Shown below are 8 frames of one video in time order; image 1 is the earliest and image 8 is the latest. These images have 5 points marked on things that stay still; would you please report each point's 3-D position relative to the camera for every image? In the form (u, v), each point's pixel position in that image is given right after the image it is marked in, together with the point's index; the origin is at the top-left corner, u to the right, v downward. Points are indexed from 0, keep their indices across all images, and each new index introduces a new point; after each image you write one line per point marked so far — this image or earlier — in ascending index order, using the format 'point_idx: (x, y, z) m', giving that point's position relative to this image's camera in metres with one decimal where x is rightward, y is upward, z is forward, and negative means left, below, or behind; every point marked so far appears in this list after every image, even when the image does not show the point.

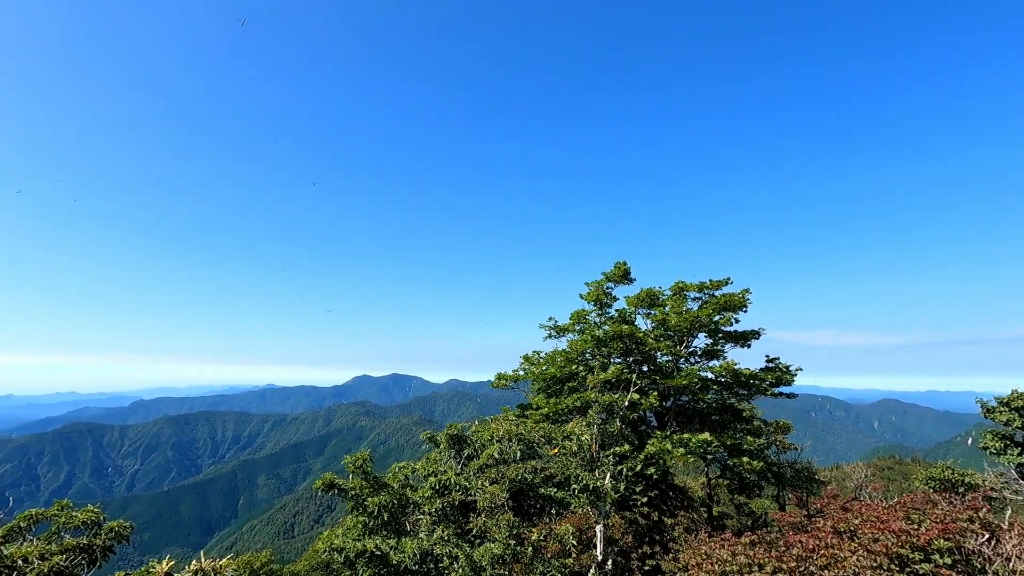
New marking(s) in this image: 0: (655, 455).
0: (+4.7, -5.9, +15.0) m
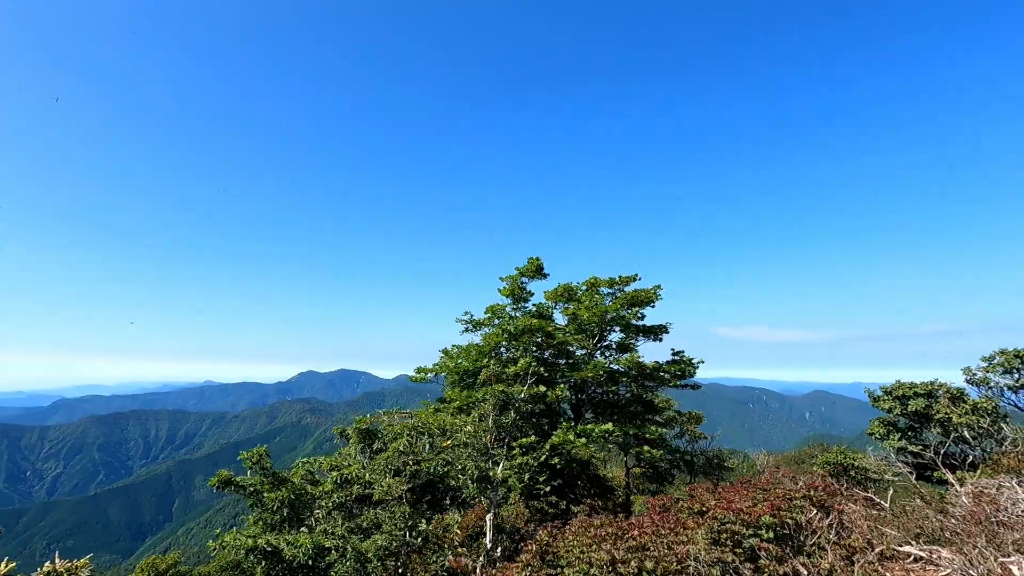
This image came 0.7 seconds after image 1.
0: (+1.5, -5.7, +15.3) m
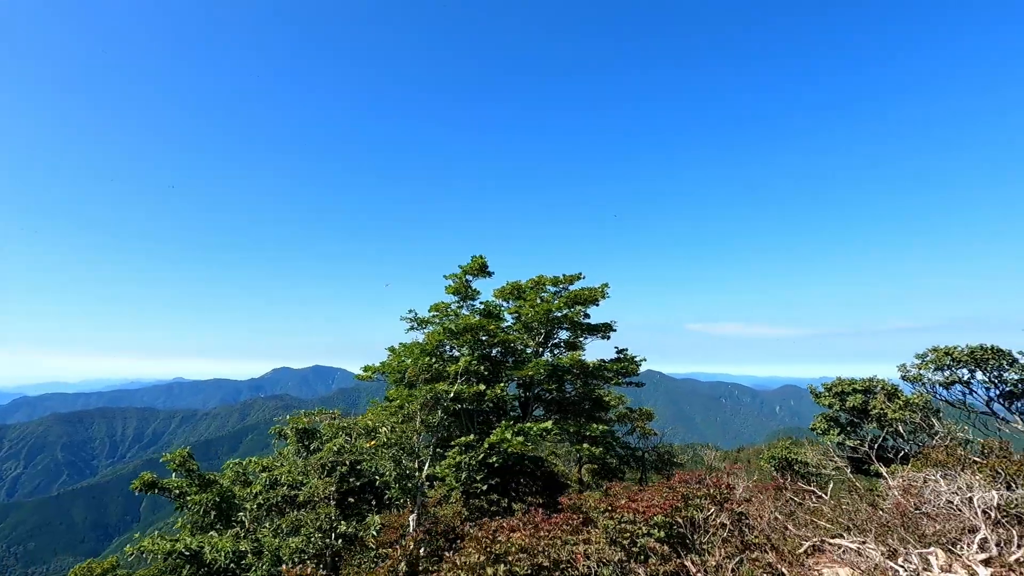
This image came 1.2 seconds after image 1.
0: (-0.6, -5.6, +15.3) m
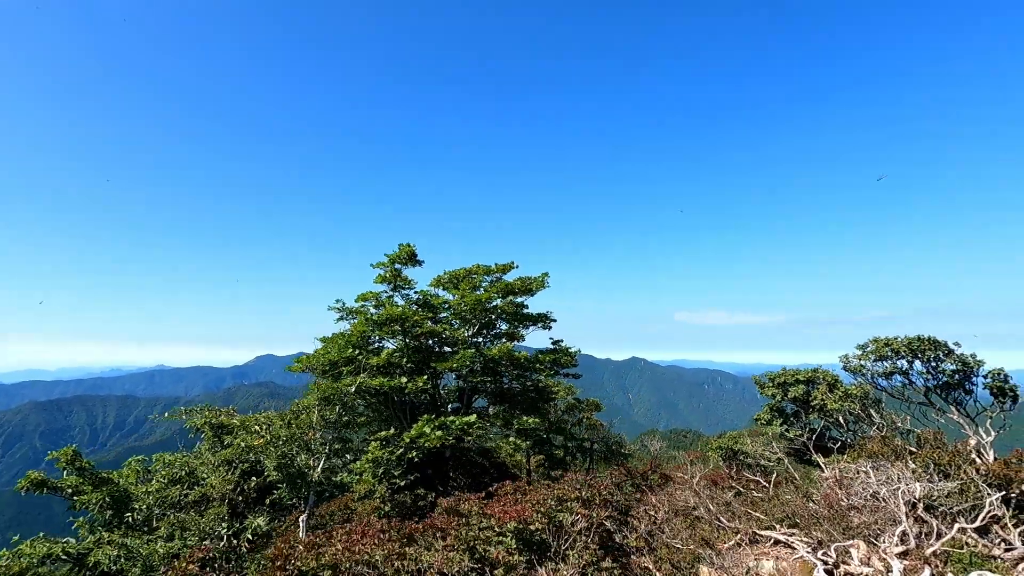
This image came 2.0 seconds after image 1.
0: (-3.3, -5.3, +14.8) m
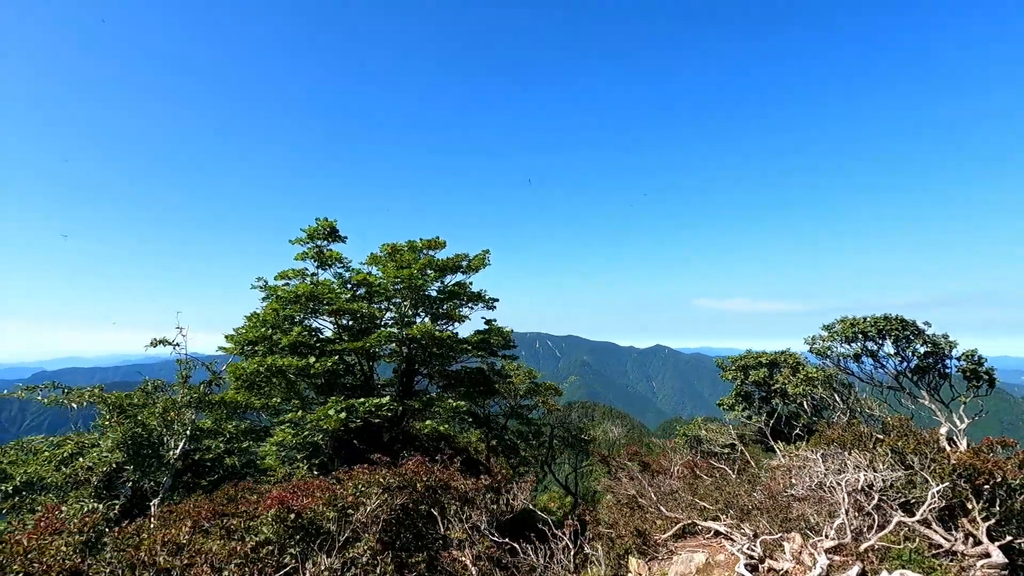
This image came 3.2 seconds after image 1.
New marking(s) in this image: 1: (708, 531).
0: (-6.0, -4.5, +14.3) m
1: (+6.8, -8.5, +14.9) m
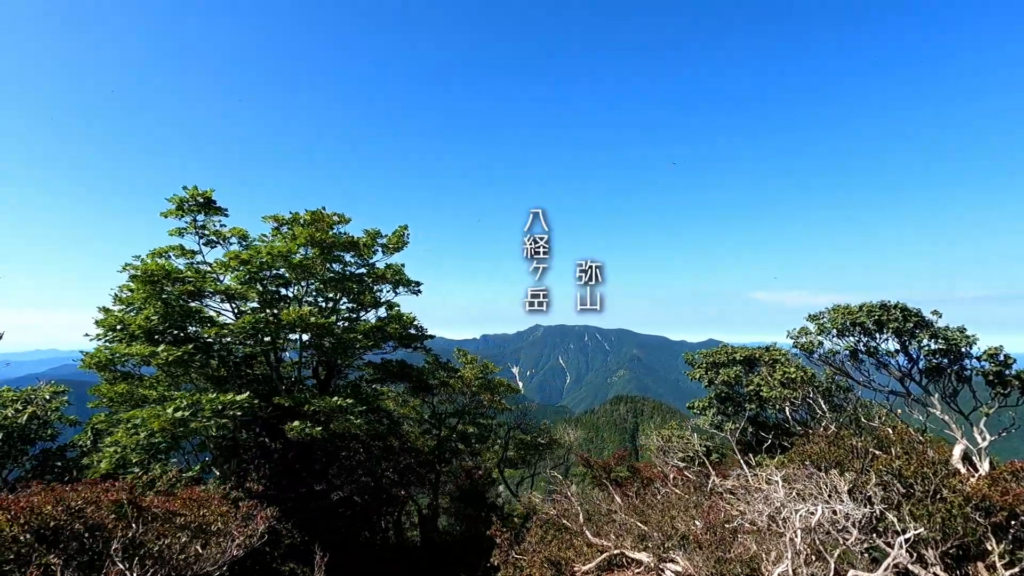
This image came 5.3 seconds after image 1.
0: (-9.3, -3.9, +12.6) m
1: (+3.6, -7.9, +12.2) m
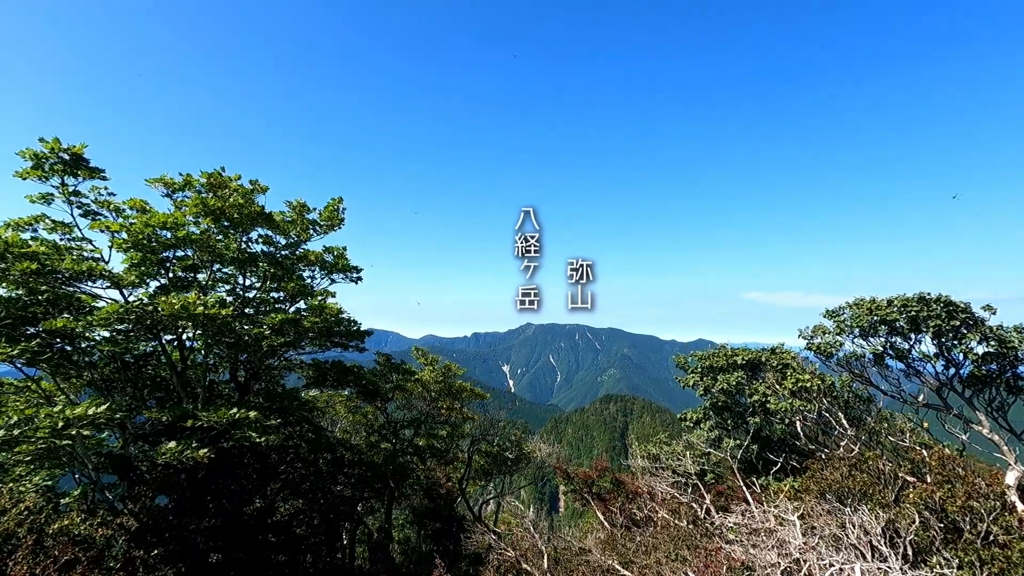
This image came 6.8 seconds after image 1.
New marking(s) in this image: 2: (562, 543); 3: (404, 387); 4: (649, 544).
0: (-10.5, -3.4, +9.6) m
1: (+2.3, -7.5, +9.5) m
2: (+1.6, -7.5, +12.7) m
3: (-4.5, -4.2, +17.8) m
4: (+3.7, -7.0, +11.6) m
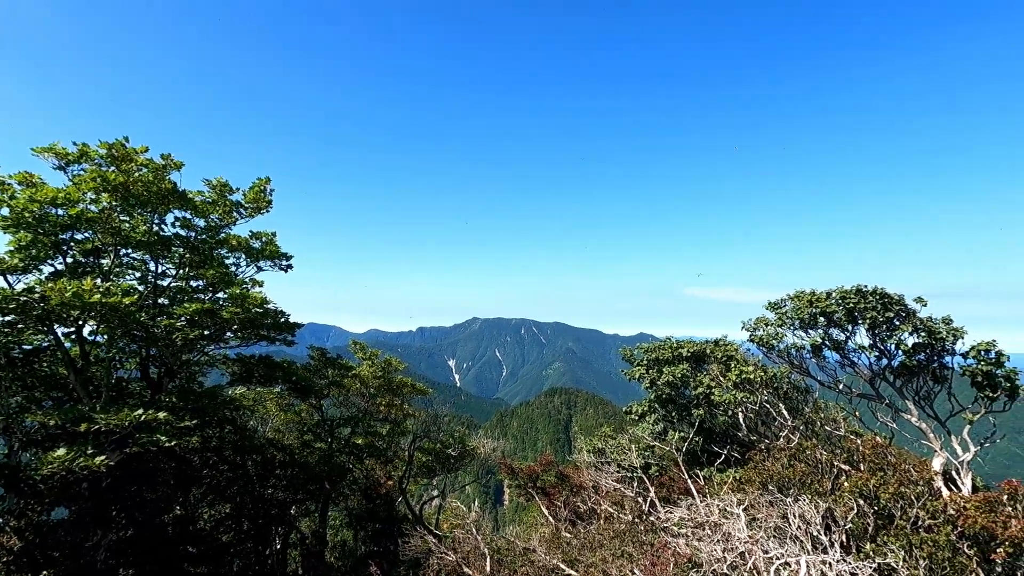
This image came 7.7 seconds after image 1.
0: (-11.9, -3.1, +8.0) m
1: (+0.9, -7.3, +9.0) m
2: (0.0, -7.2, +12.2) m
3: (-6.6, -3.8, +16.7) m
4: (+2.1, -6.7, +11.3) m
